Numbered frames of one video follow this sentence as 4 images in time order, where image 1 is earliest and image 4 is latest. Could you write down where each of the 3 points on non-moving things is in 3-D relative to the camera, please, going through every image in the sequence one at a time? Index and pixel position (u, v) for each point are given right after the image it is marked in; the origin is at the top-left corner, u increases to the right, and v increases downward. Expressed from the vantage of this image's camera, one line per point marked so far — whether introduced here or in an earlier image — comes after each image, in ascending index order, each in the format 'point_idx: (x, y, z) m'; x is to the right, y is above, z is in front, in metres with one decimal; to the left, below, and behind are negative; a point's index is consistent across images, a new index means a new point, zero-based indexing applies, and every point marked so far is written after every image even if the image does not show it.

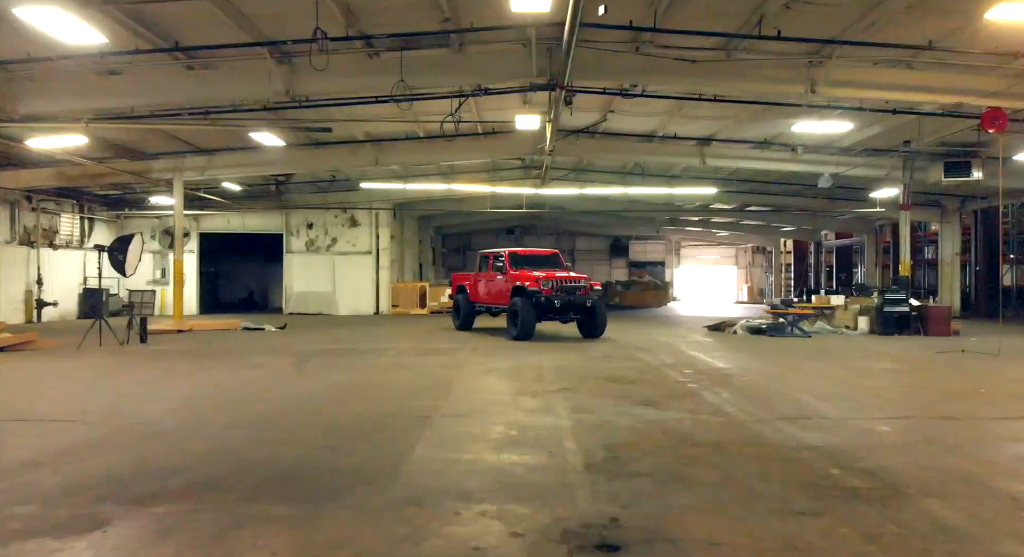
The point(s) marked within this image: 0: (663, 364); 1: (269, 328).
0: (+2.1, -1.2, +8.4) m
1: (-5.6, -1.1, +13.5) m
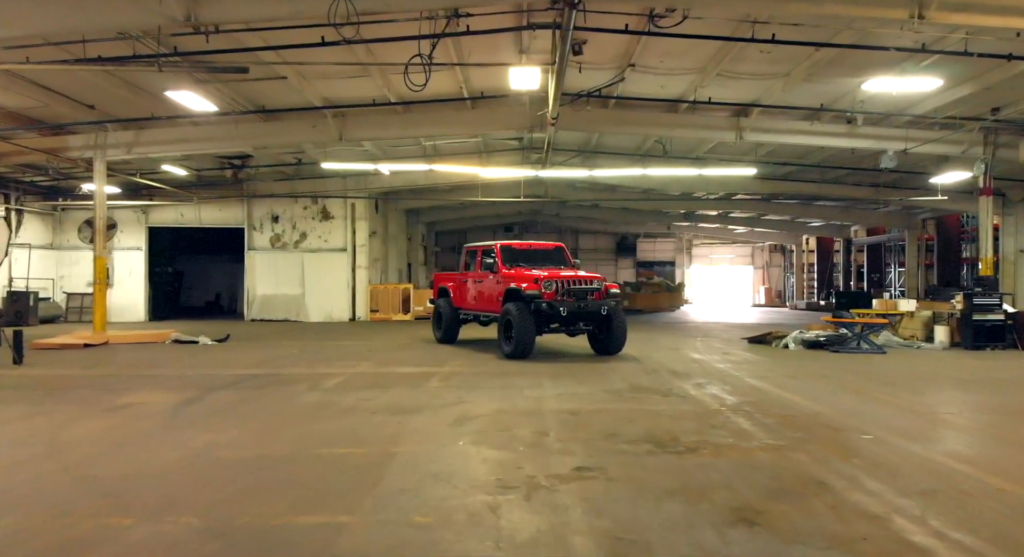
0: (+2.0, -1.2, +5.8) m
1: (-5.7, -1.2, +10.9) m
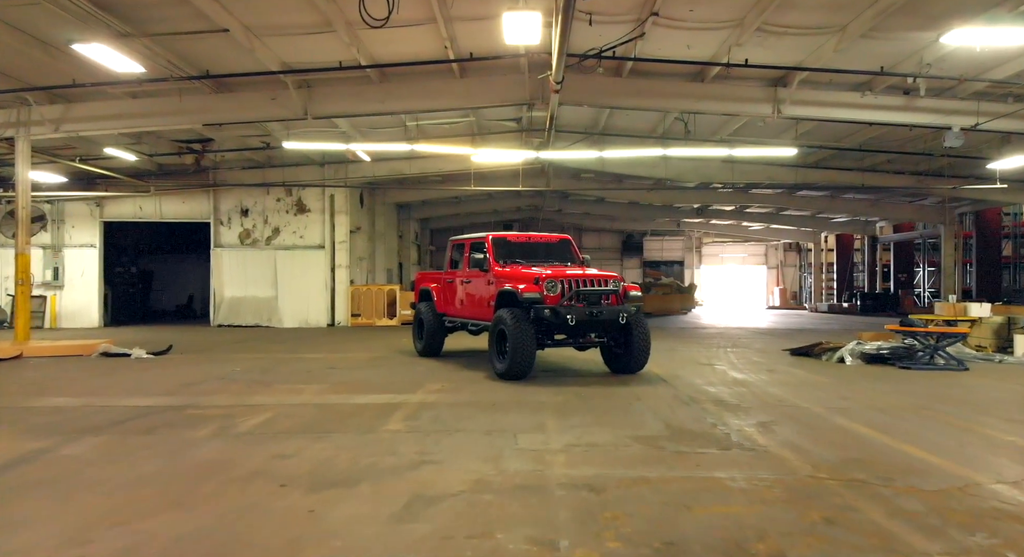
0: (+1.9, -1.2, +4.0) m
1: (-5.8, -1.2, +9.1) m
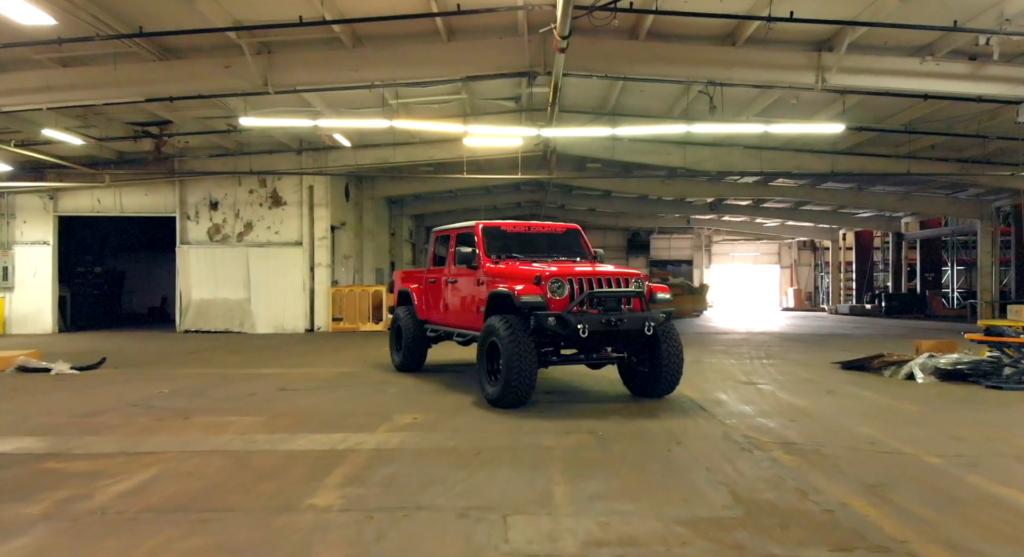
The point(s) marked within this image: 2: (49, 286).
0: (+1.9, -1.1, +2.5) m
1: (-5.8, -1.2, +7.6) m
2: (-10.8, -0.2, +13.7) m
